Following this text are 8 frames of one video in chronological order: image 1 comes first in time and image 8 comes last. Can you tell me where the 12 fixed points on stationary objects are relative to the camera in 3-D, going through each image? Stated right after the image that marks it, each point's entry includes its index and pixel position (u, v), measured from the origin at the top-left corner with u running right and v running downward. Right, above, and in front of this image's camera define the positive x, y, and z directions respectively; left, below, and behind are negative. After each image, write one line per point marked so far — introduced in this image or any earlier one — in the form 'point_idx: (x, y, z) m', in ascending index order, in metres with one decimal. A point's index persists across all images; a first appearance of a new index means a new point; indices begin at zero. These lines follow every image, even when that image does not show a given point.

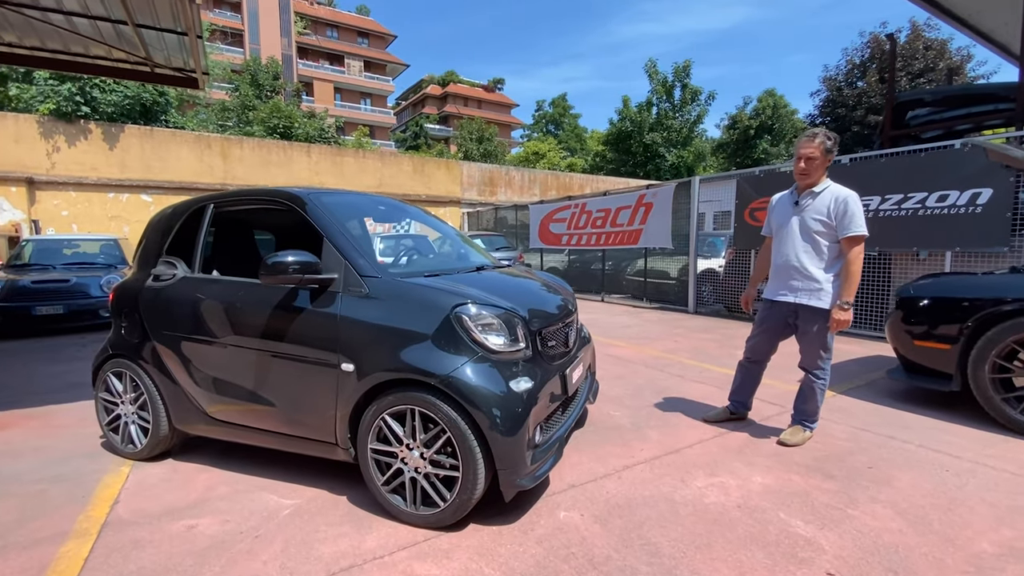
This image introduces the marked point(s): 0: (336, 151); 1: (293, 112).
0: (-4.5, +3.6, +13.7) m
1: (-7.0, +5.7, +17.0) m
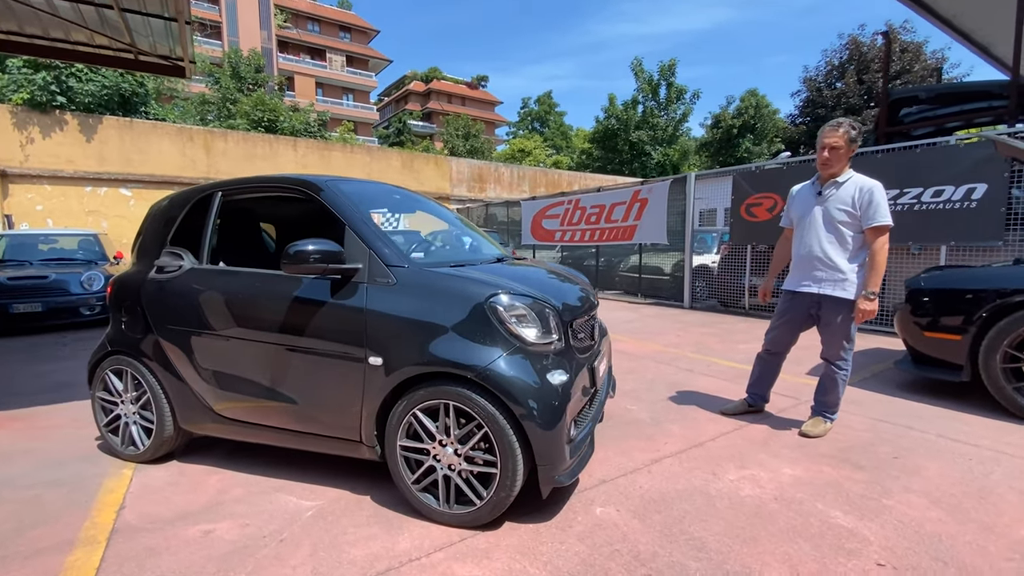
0: (-4.7, +3.6, +13.4) m
1: (-7.4, +5.8, +16.7) m
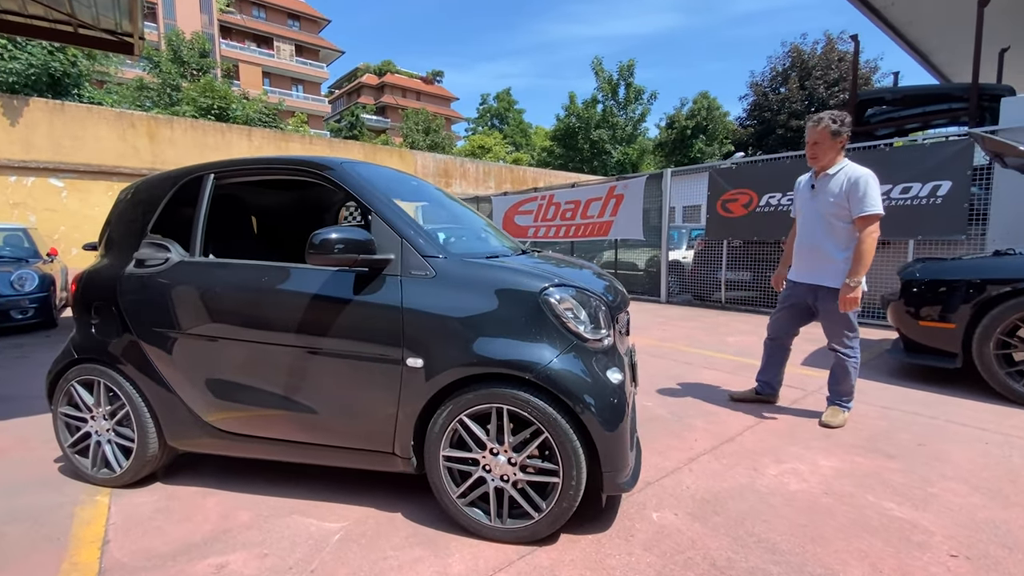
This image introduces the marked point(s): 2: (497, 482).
0: (-5.6, +3.6, +12.7) m
1: (-8.6, +5.8, +15.7) m
2: (-0.1, -0.8, +2.2) m
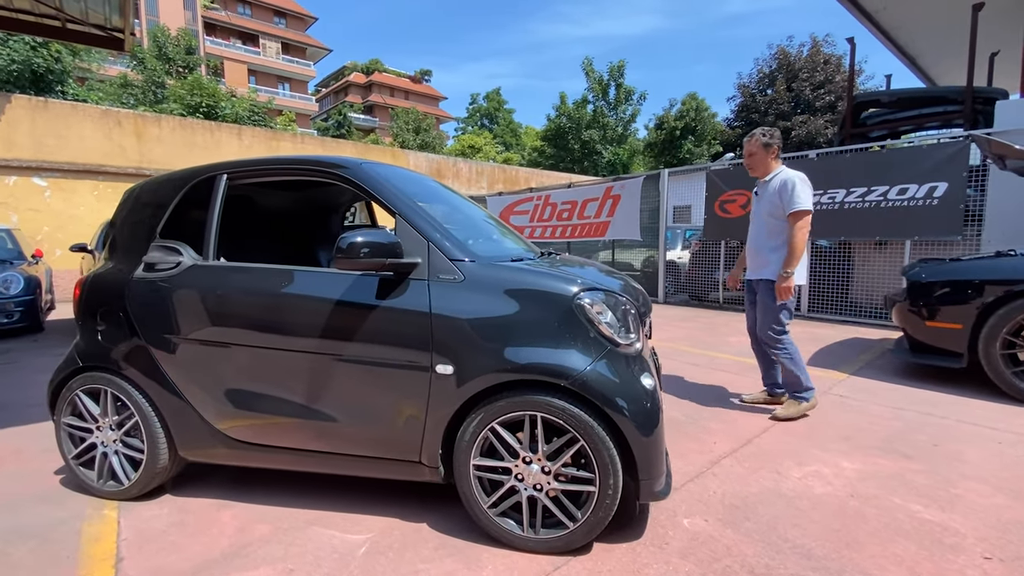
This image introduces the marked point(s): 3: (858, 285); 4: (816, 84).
0: (-5.7, +3.6, +12.5) m
1: (-8.8, +5.8, +15.4) m
2: (+0.1, -0.8, +2.1) m
3: (+4.4, 0.0, +6.7) m
4: (+11.2, +7.5, +19.6) m
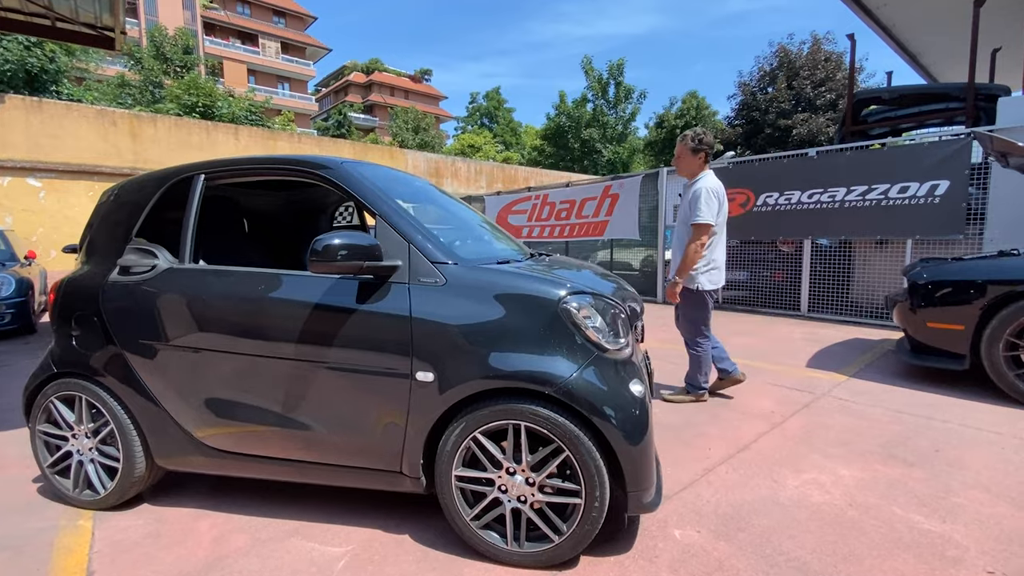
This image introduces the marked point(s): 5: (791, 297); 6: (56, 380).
0: (-5.8, +3.6, +12.4) m
1: (-8.8, +5.7, +15.3) m
2: (0.0, -0.8, +2.1) m
3: (+4.4, 0.0, +6.6) m
4: (+11.2, +7.6, +19.4) m
5: (+3.8, -0.1, +7.2) m
6: (-2.3, -0.5, +2.7) m
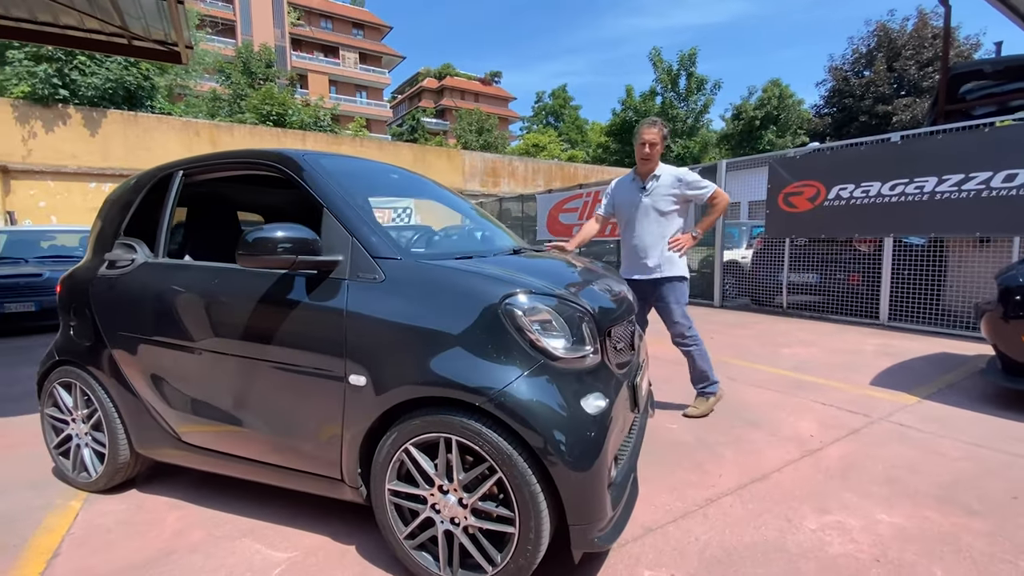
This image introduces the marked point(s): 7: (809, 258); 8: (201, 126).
0: (-4.3, +3.6, +13.0) m
1: (-6.9, +5.8, +16.3) m
2: (-0.2, -0.8, +1.8) m
3: (+4.8, 0.0, +5.7) m
4: (+13.5, +7.4, +17.4) m
5: (+4.3, -0.2, +6.4) m
6: (-2.4, -0.4, +2.8) m
7: (+3.8, +0.4, +6.9) m
8: (-6.6, +3.4, +11.3) m
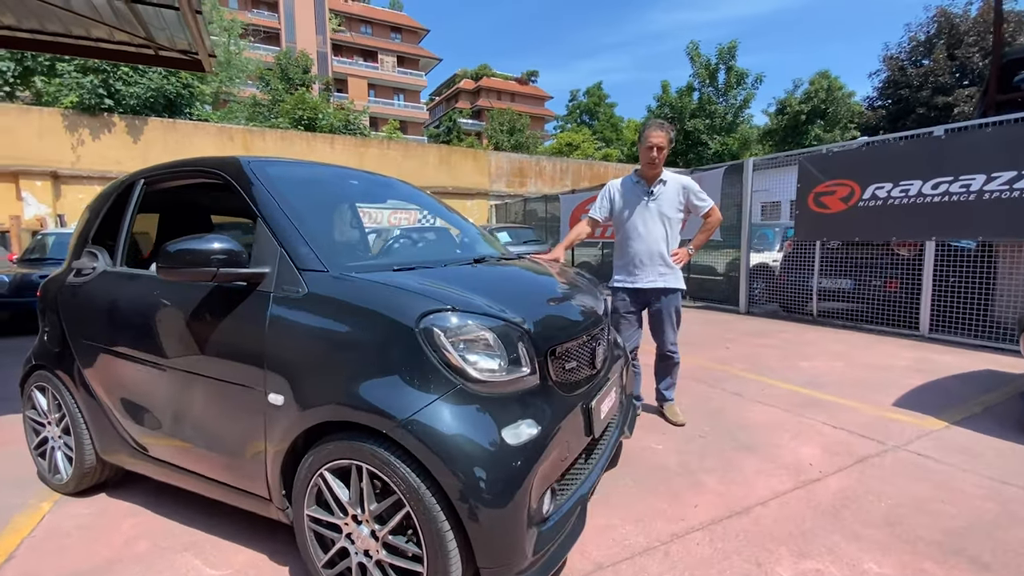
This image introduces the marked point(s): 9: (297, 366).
0: (-3.6, +3.6, +13.1) m
1: (-5.9, +5.8, +16.7) m
2: (-0.5, -0.9, +1.7) m
3: (+4.8, -0.1, +5.2) m
4: (+14.5, +7.2, +16.1) m
5: (+4.4, -0.3, +5.9) m
6: (-2.6, -0.5, +2.9) m
7: (+4.0, +0.3, +6.4) m
8: (-6.0, +3.4, +11.6) m
9: (-0.7, -0.3, +1.8) m
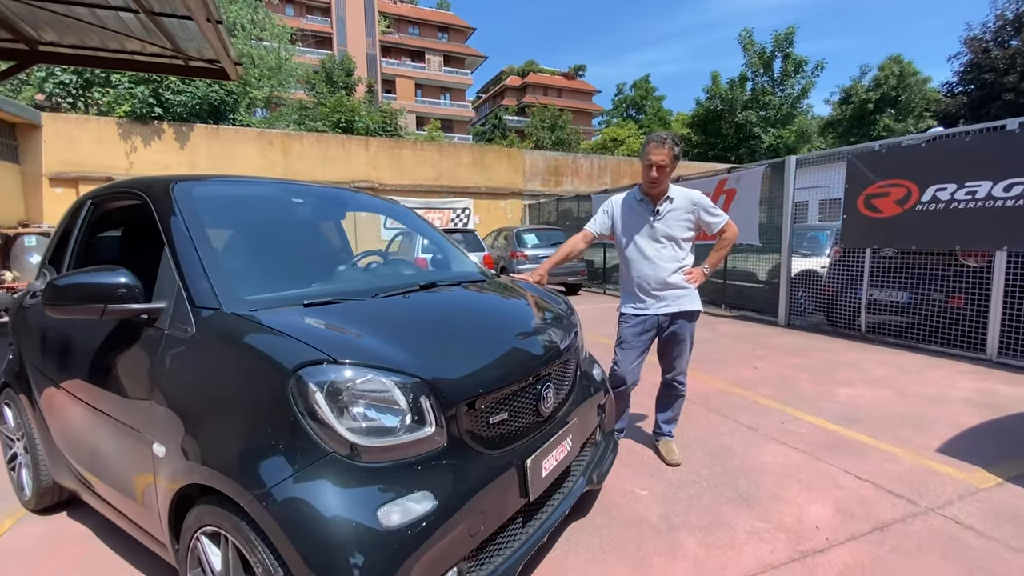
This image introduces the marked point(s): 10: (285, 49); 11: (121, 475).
0: (-2.7, +3.6, +13.2) m
1: (-4.6, +5.8, +16.9) m
2: (-0.8, -1.0, +1.5) m
3: (+4.8, -0.3, +4.4) m
4: (+15.7, +7.1, +14.2) m
5: (+4.5, -0.4, +5.2) m
6: (-2.8, -0.6, +2.9) m
7: (+4.1, +0.2, +5.7) m
8: (-5.3, +3.4, +11.9) m
9: (-1.0, -0.4, +1.6) m
10: (-7.7, +8.1, +18.0) m
11: (-1.4, -0.7, +2.0) m
